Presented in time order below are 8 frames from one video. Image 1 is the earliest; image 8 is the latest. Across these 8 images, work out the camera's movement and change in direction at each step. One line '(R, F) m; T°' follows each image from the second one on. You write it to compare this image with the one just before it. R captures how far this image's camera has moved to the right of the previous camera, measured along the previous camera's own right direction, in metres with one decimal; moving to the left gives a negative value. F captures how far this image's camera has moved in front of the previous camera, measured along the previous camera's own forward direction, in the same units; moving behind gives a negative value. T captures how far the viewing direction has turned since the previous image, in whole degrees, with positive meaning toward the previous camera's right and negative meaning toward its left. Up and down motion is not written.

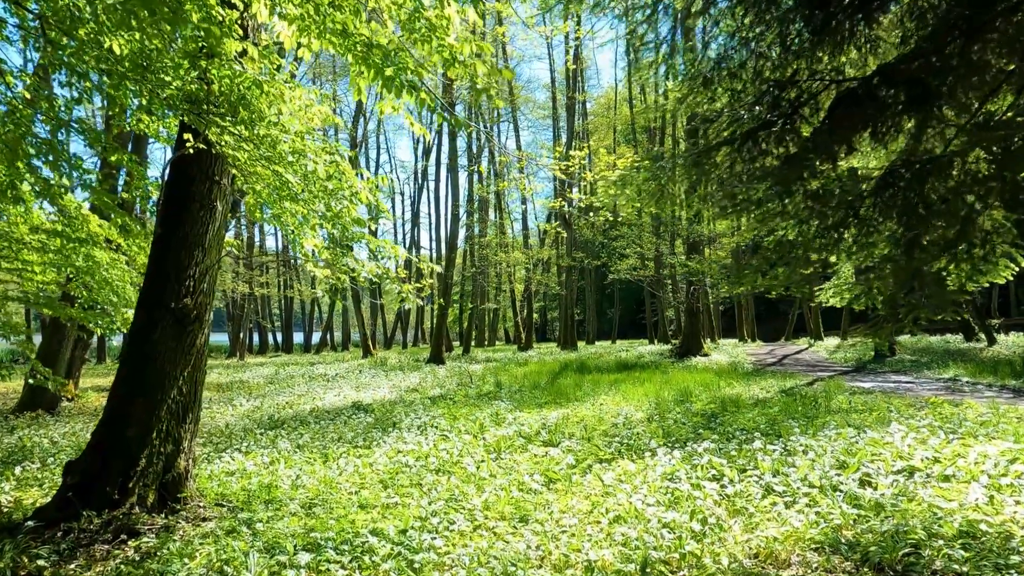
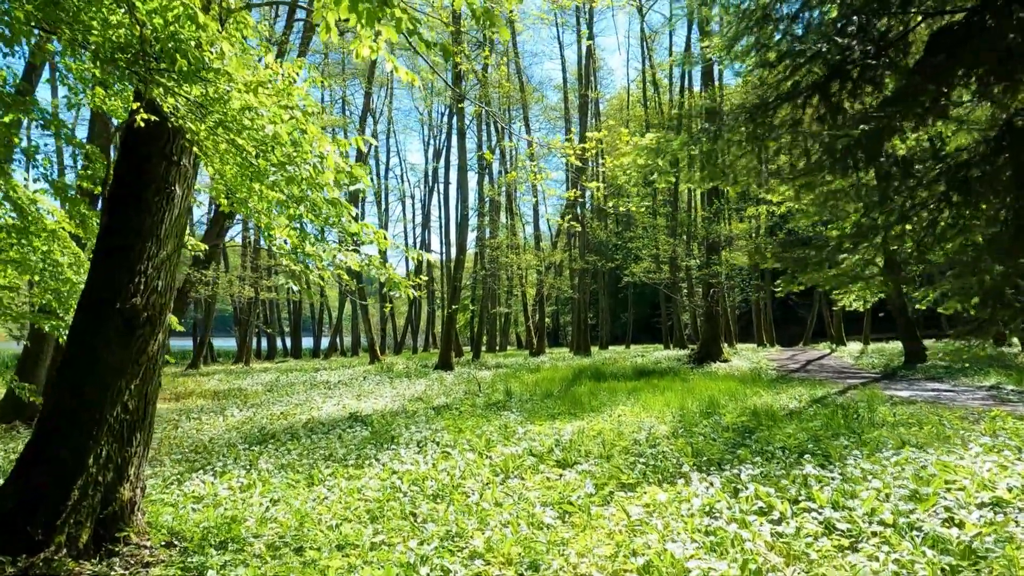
(0.0, +0.8) m; -1°
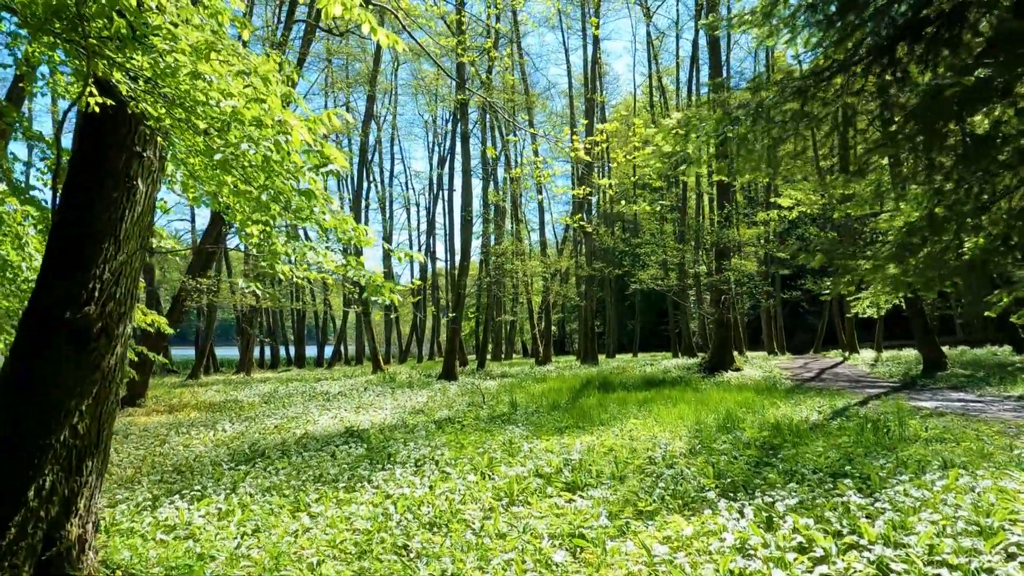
(0.0, +0.5) m; 0°
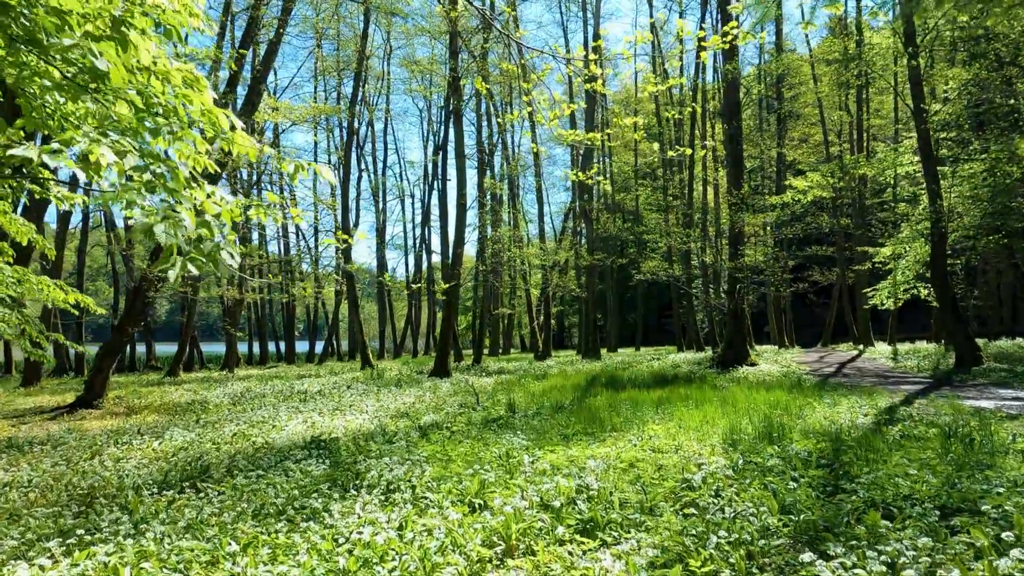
(0.0, +1.5) m; 0°
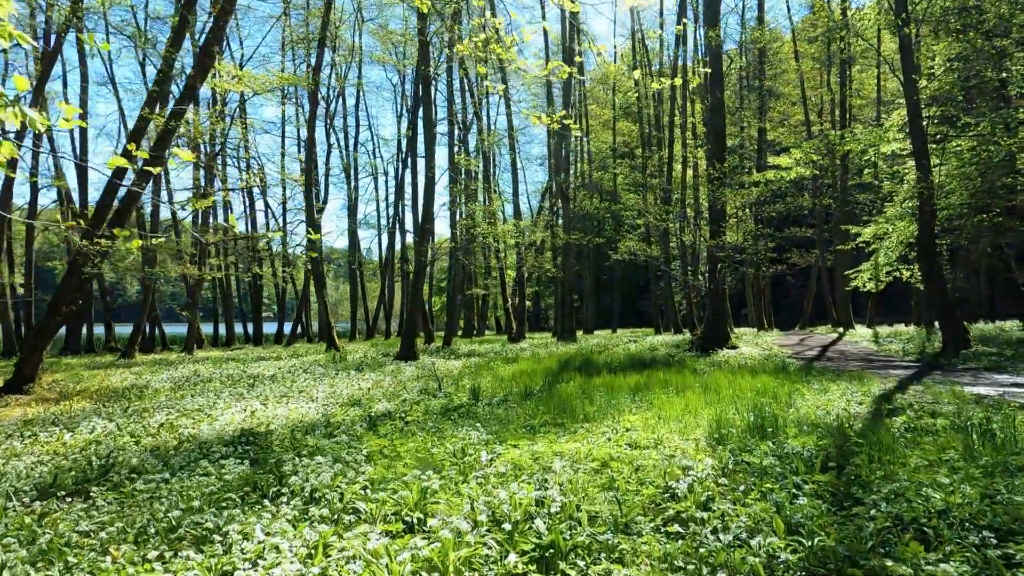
(+0.2, +0.9) m; +2°
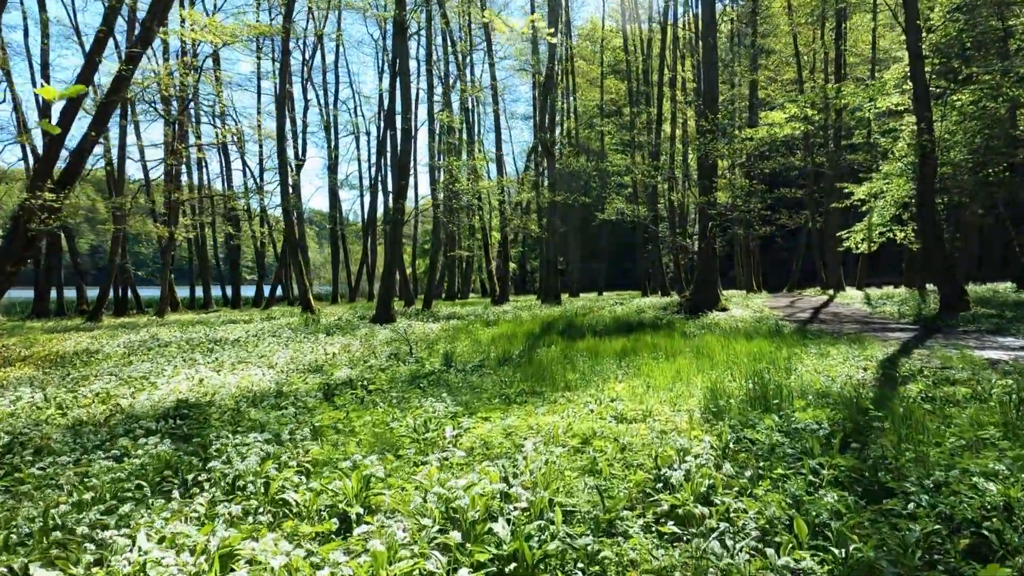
(+0.1, +0.8) m; +1°
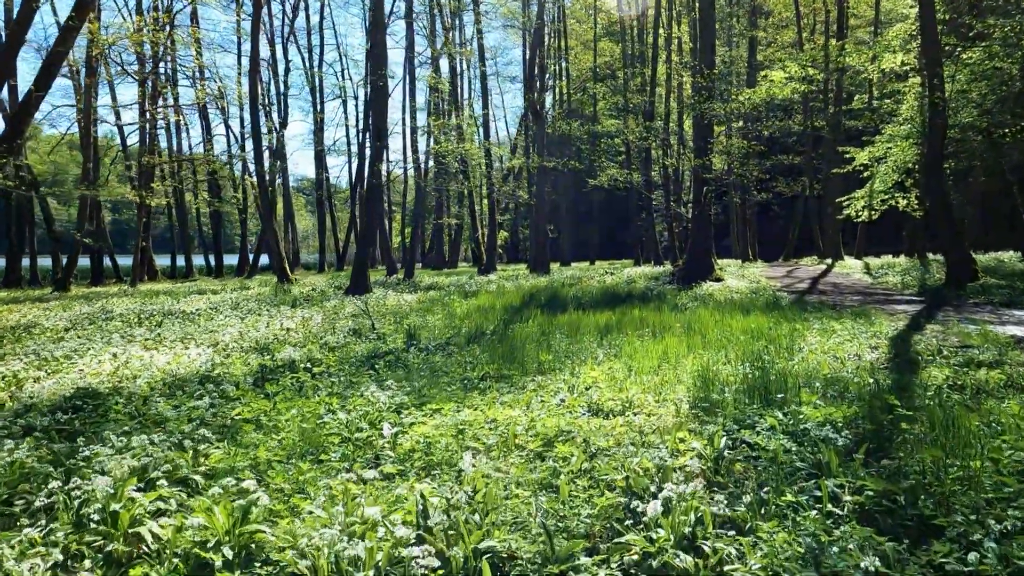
(+0.3, +0.9) m; 0°
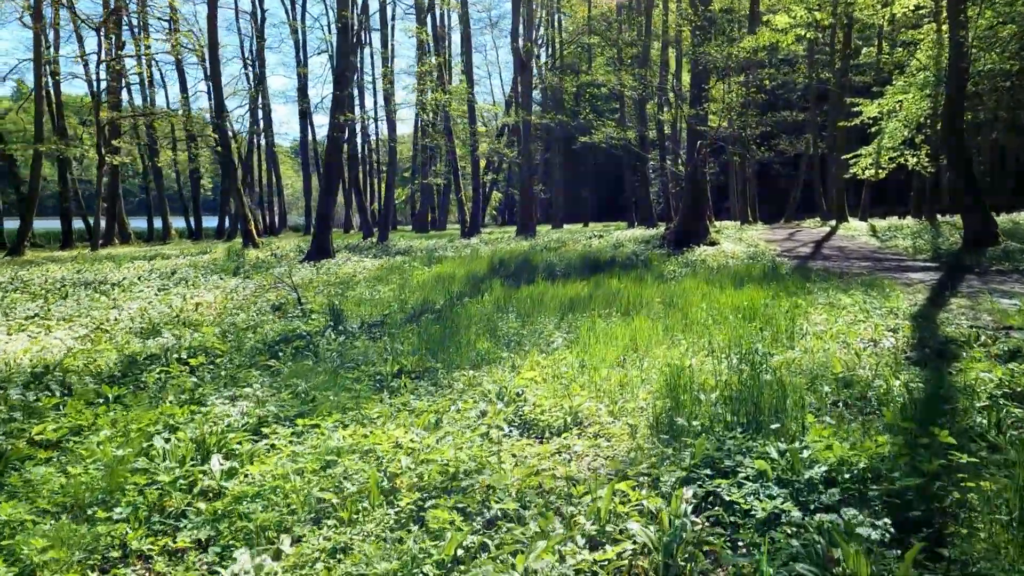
(+0.5, +1.3) m; 0°
